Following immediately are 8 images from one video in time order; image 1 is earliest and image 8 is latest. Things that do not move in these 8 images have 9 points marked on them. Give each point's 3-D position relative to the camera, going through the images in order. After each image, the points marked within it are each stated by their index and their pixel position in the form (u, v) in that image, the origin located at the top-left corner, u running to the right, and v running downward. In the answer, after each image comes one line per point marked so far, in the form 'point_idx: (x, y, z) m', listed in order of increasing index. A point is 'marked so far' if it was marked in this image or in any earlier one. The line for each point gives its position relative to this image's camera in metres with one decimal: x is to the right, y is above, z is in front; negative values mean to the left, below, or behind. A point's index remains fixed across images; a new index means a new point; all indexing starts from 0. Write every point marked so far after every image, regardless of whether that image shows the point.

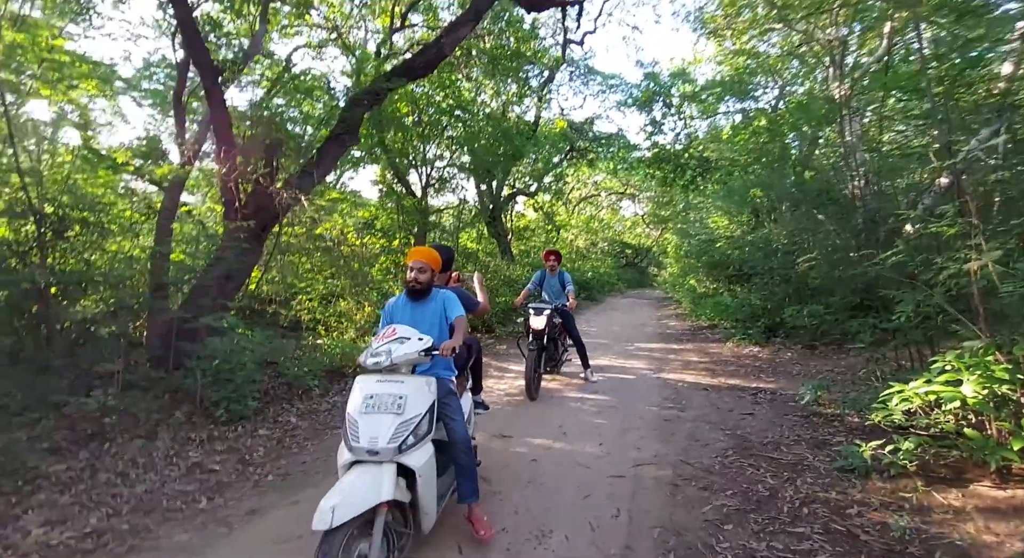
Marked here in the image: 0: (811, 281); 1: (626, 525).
0: (+5.5, 0.0, +8.9) m
1: (+0.7, -1.5, +3.0) m
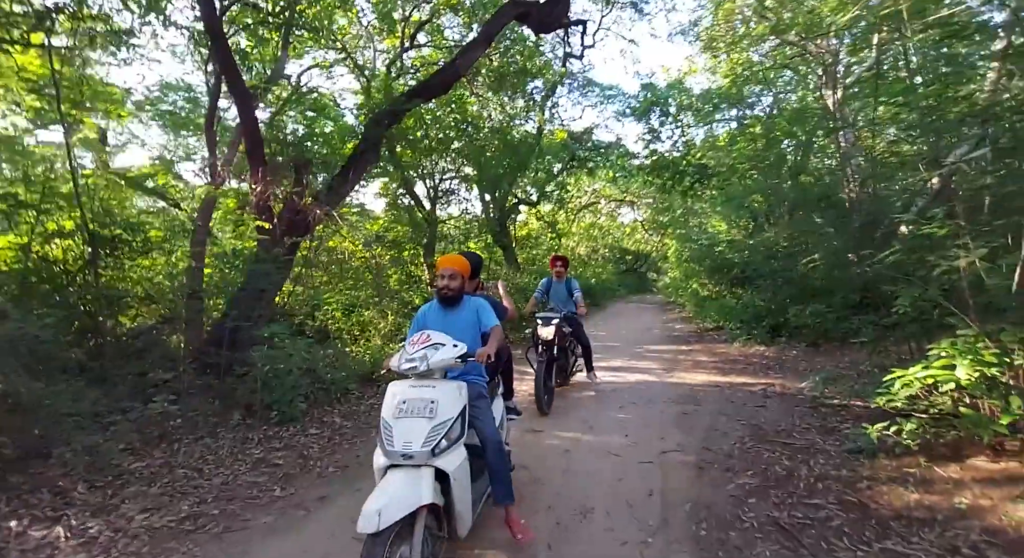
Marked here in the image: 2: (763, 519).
0: (+5.8, 0.0, +9.3) m
1: (+1.0, -1.6, +3.3) m
2: (+1.6, -1.5, +3.1) m
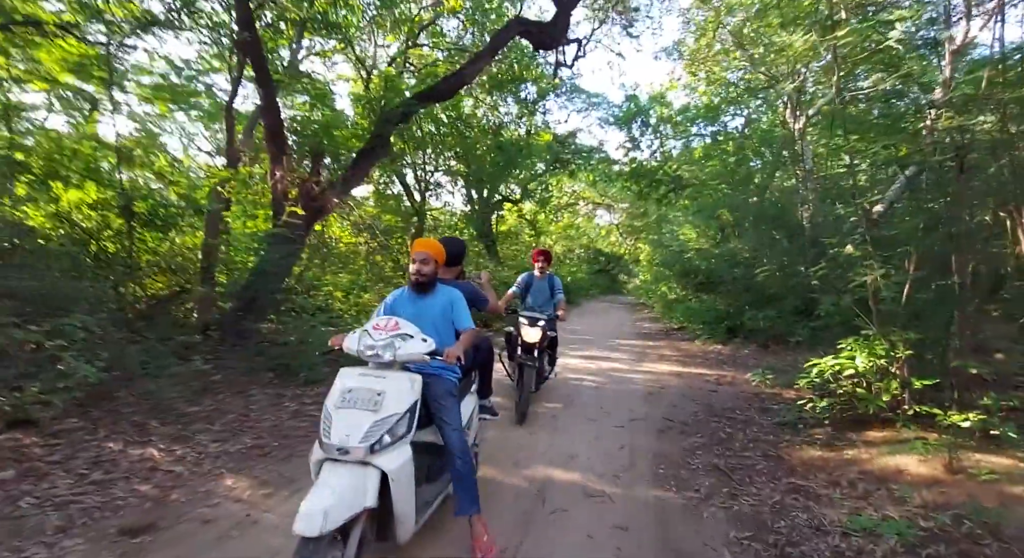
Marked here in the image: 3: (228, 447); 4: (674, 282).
0: (+5.5, -0.2, +10.5) m
1: (+1.0, -1.5, +4.2) m
2: (+1.6, -1.5, +4.0) m
3: (-2.2, -1.3, +3.7) m
4: (+5.3, -0.1, +15.7) m
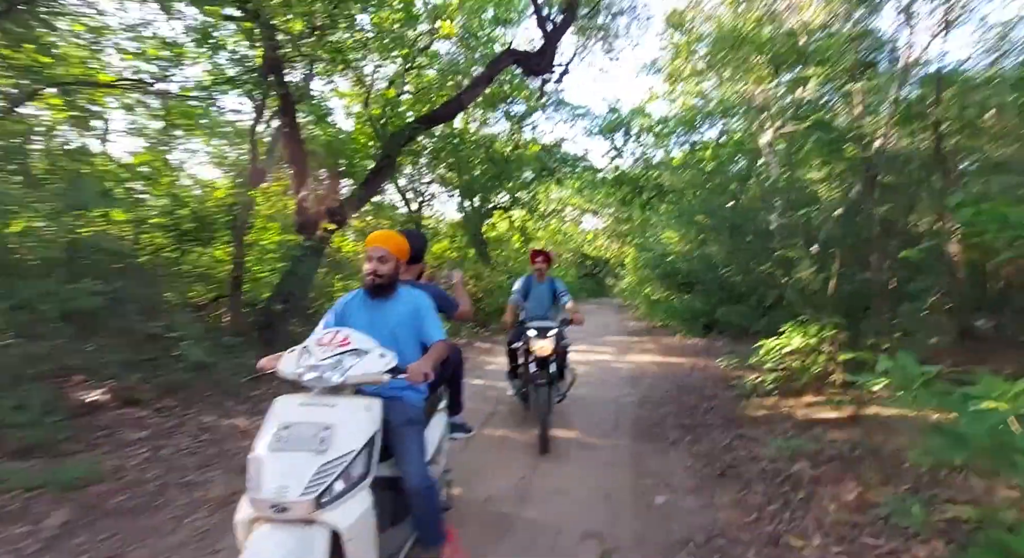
0: (+5.4, -0.2, +11.6) m
1: (+1.1, -1.5, +5.2) m
2: (+1.7, -1.5, +5.0) m
3: (-2.1, -1.3, +4.6) m
4: (+5.1, -0.1, +16.8) m
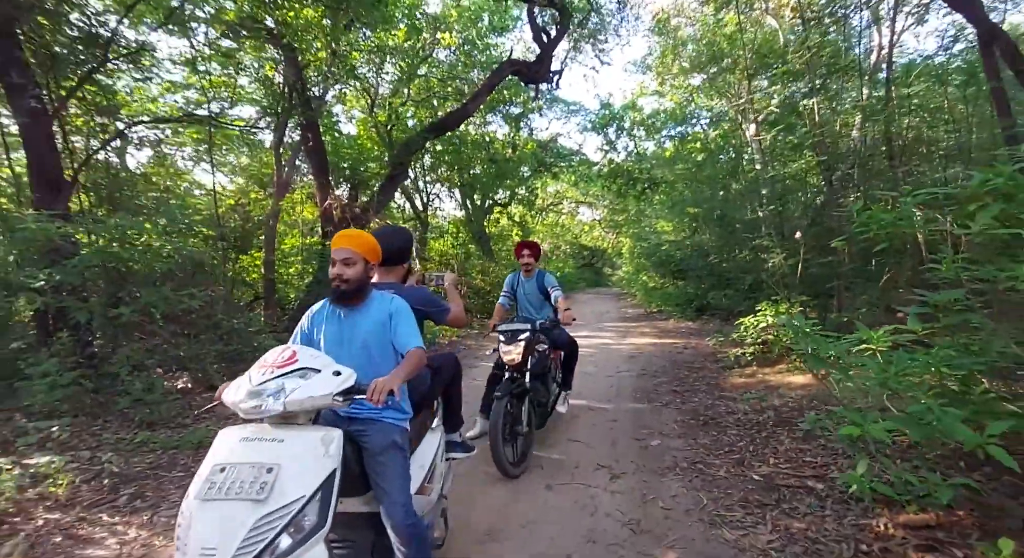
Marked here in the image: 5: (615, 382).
0: (+5.6, +0.1, +12.5) m
1: (+1.3, -1.4, +6.2) m
2: (+1.9, -1.4, +5.9) m
3: (-1.9, -1.4, +5.5) m
4: (+5.2, +0.3, +17.7) m
5: (+1.4, -1.4, +6.6) m
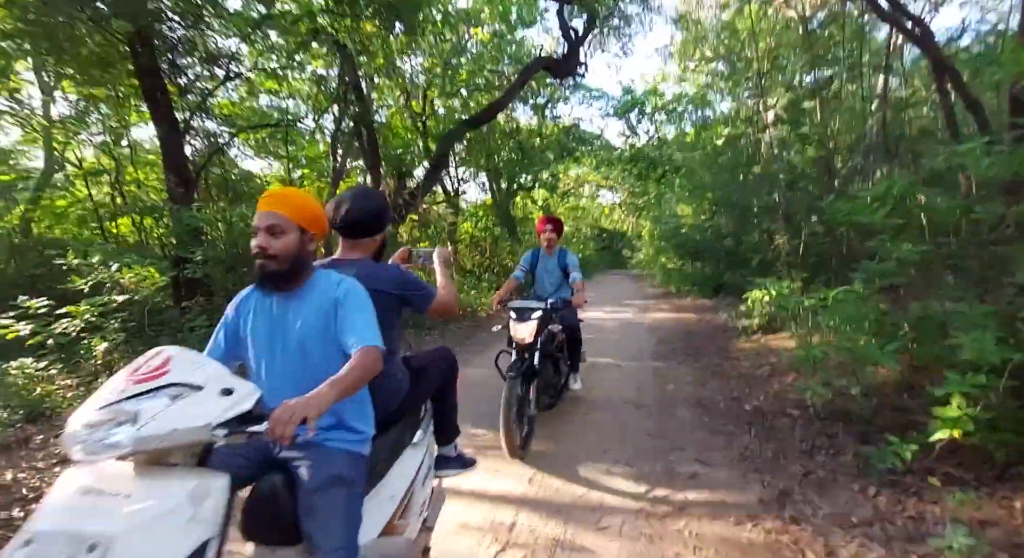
0: (+6.4, +0.7, +13.3) m
1: (+1.9, -1.1, +7.2) m
2: (+2.5, -1.1, +6.9) m
3: (-1.4, -1.0, +6.7) m
4: (+6.1, +1.0, +18.5) m
5: (+2.0, -1.1, +7.6) m
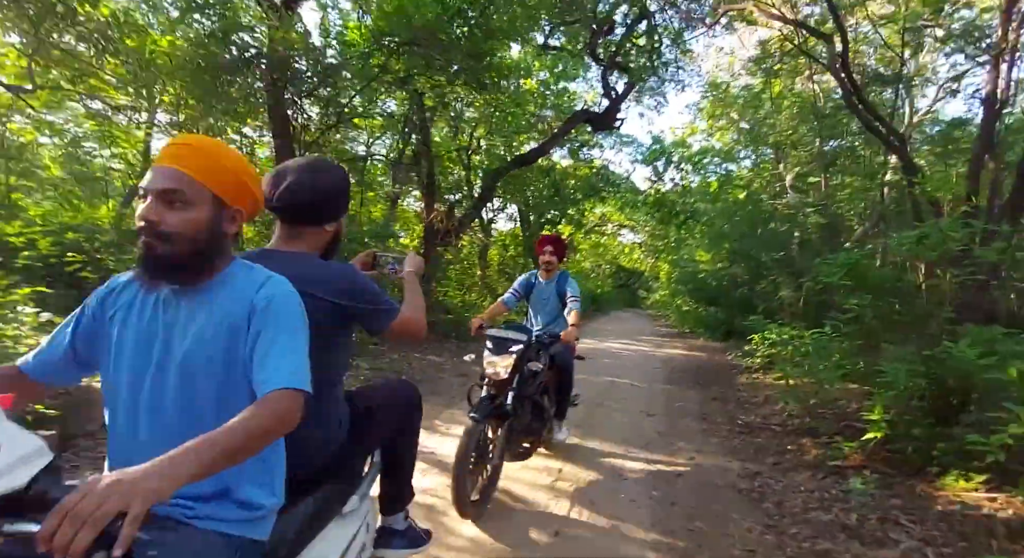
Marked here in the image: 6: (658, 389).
0: (+7.2, -0.7, +14.3) m
1: (+2.4, -1.7, +8.2) m
2: (+3.0, -1.7, +8.0) m
3: (-0.8, -1.3, +7.8) m
4: (+7.1, -0.7, +19.5) m
5: (+2.5, -1.7, +8.6) m
6: (+2.3, -1.7, +7.5) m
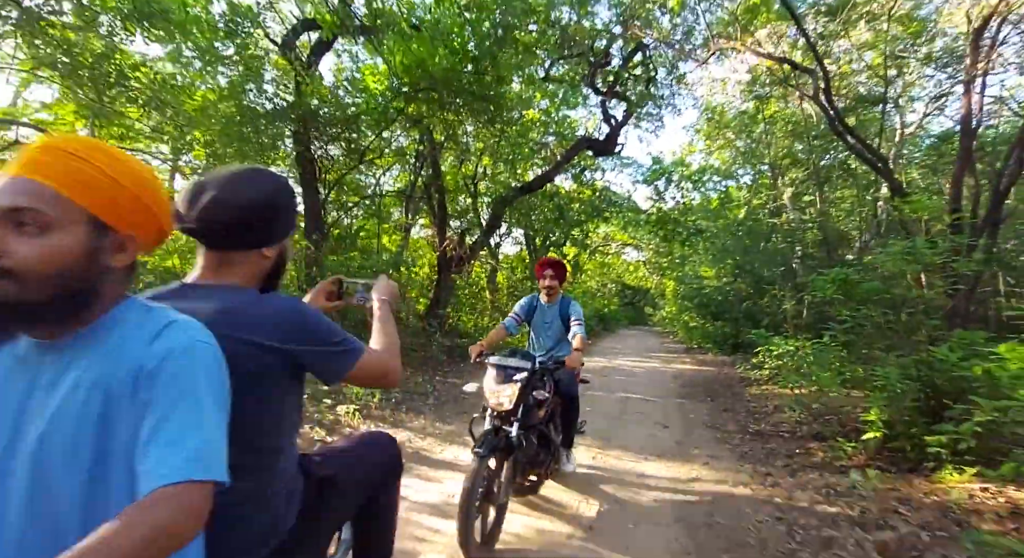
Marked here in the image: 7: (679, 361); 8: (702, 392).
0: (+7.5, -1.2, +14.6) m
1: (+2.7, -2.0, +8.5) m
2: (+3.3, -2.0, +8.3) m
3: (-0.5, -1.7, +8.2) m
4: (+7.5, -1.4, +19.8) m
5: (+2.8, -2.1, +8.9) m
6: (+2.6, -2.0, +7.8) m
7: (+5.1, -2.5, +14.5) m
8: (+3.4, -2.0, +8.7) m
